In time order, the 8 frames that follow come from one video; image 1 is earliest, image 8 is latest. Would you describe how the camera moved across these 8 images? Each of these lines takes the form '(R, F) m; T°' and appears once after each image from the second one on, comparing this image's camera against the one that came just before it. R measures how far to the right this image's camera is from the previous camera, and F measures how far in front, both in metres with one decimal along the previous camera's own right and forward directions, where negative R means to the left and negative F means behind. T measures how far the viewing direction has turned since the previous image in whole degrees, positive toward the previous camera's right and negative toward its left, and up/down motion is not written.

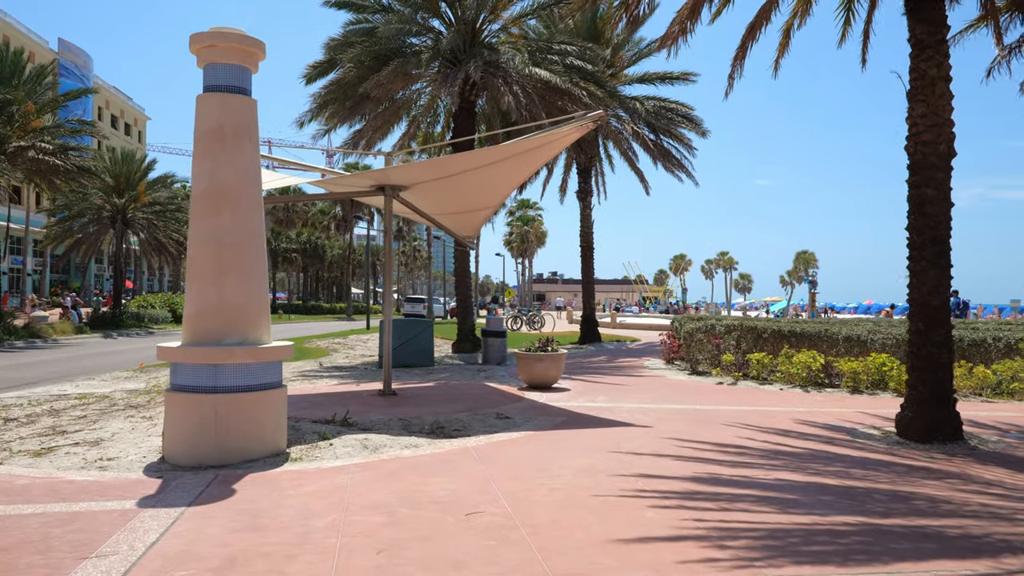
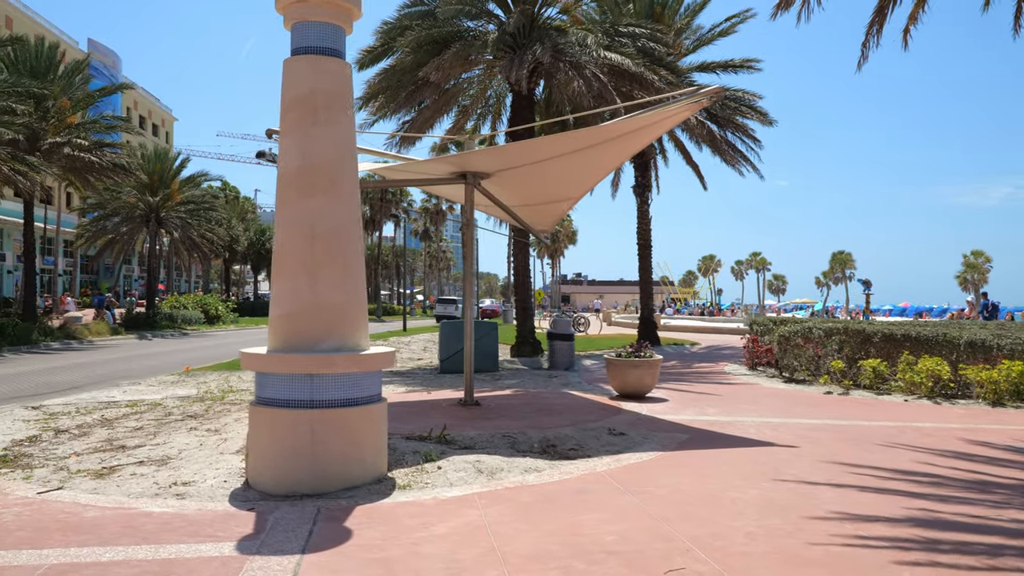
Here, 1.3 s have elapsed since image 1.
(-1.0, +1.2) m; -1°
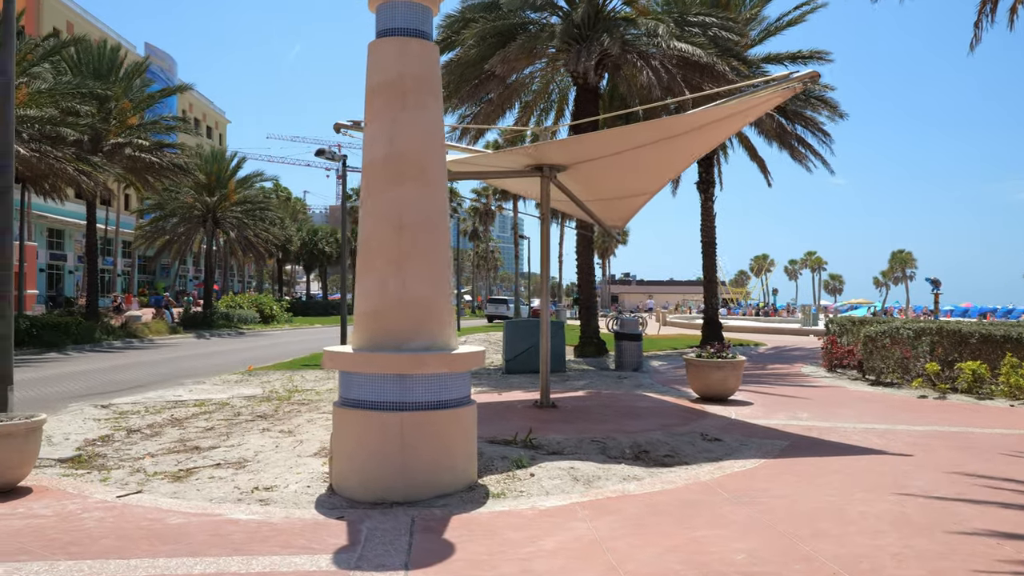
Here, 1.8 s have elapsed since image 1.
(-0.4, +0.4) m; -3°
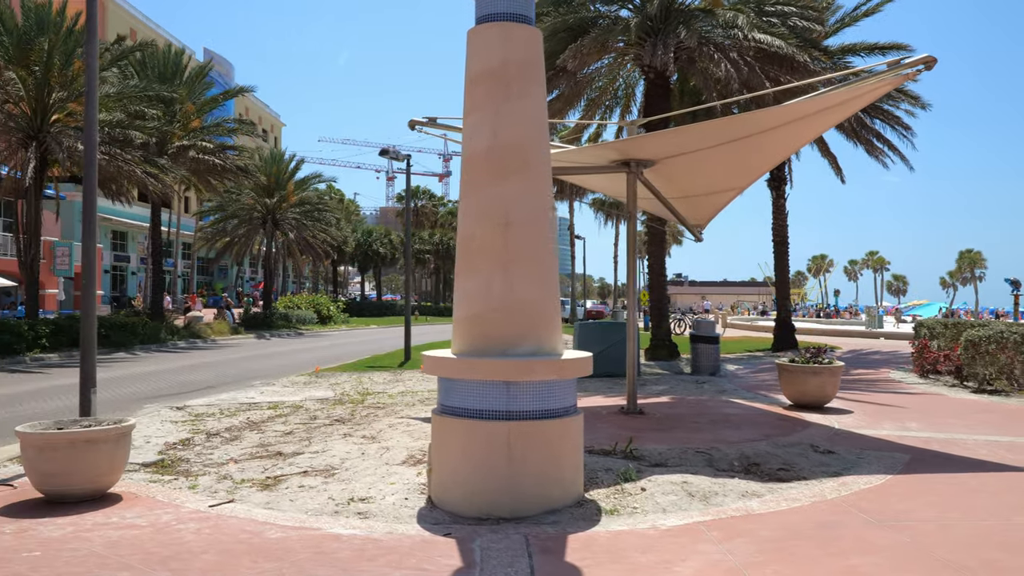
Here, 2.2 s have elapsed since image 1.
(-0.5, +0.4) m; -3°
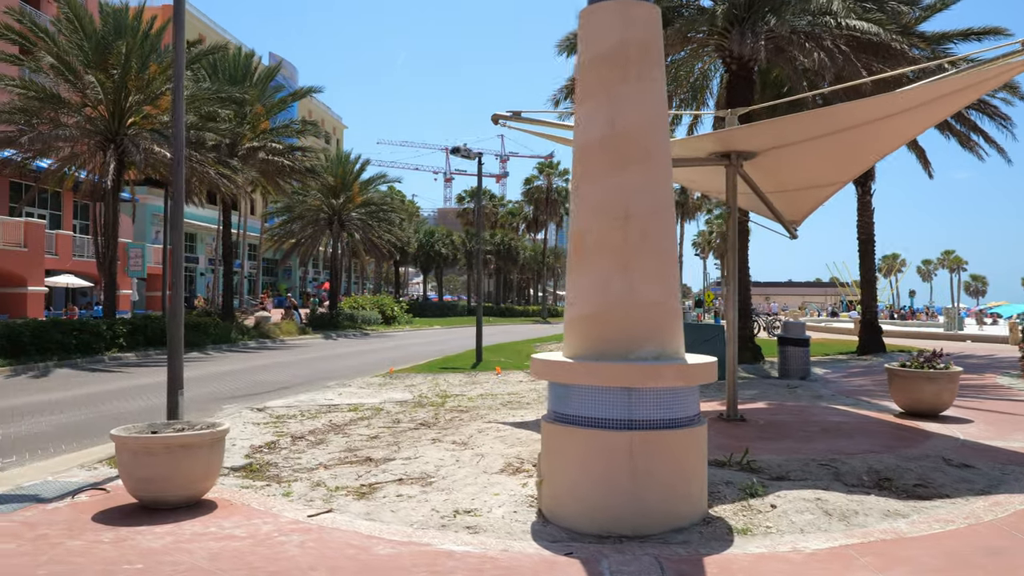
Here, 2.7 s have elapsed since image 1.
(-0.4, +0.4) m; -4°
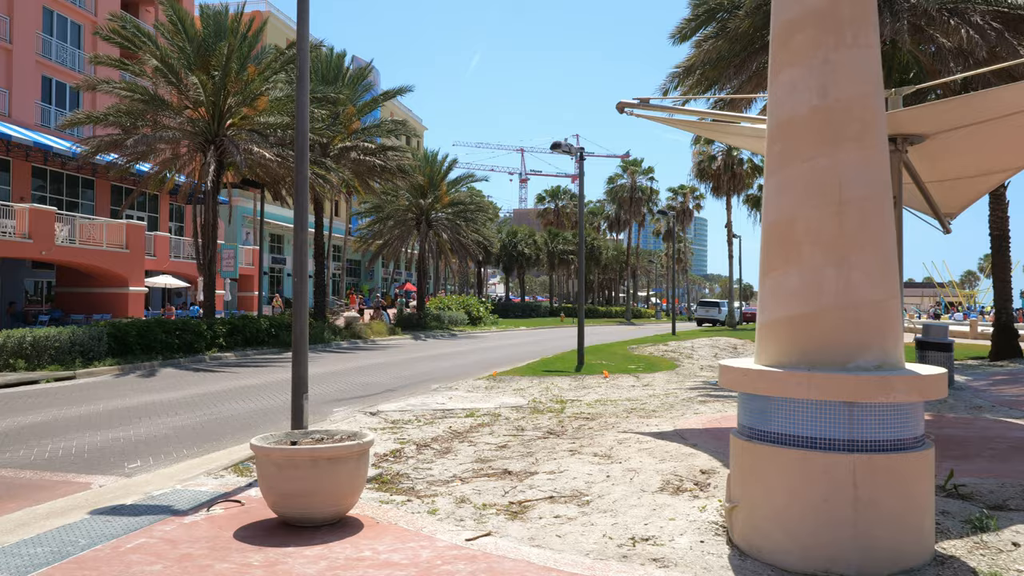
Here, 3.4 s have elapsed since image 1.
(-0.7, +0.6) m; -5°
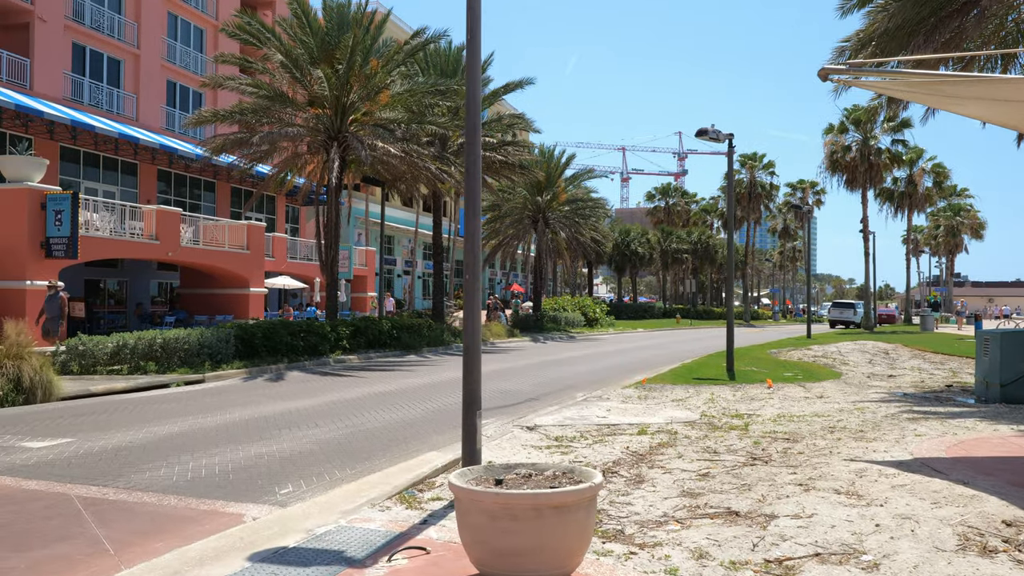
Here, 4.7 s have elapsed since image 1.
(-0.9, +1.3) m; -7°
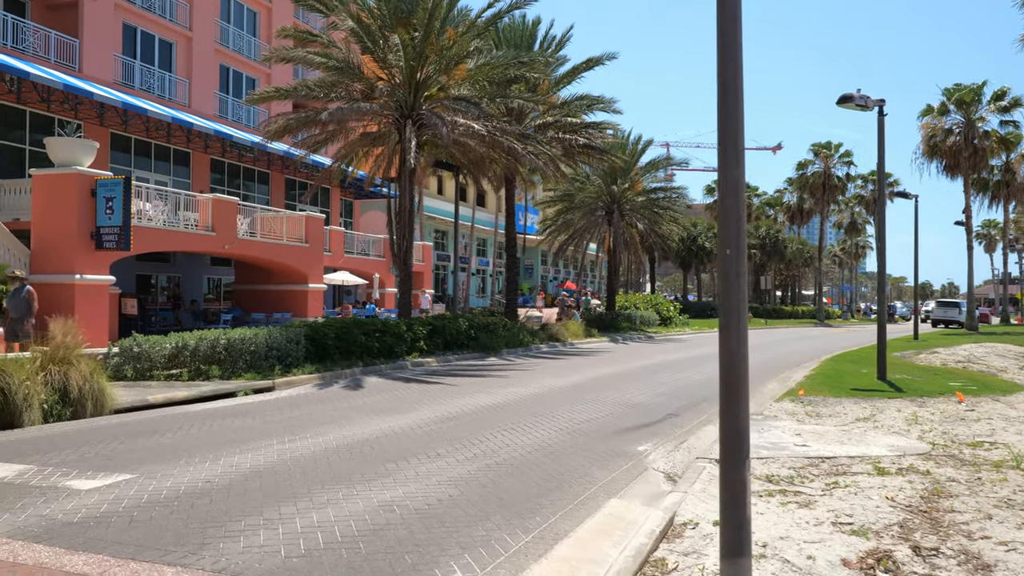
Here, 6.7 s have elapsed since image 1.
(-1.3, +2.4) m; -3°
